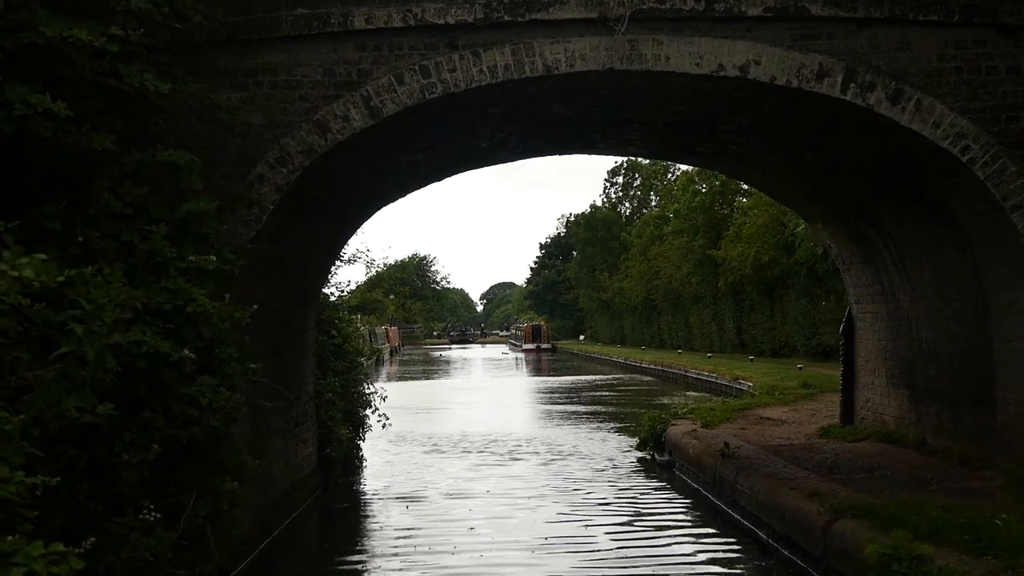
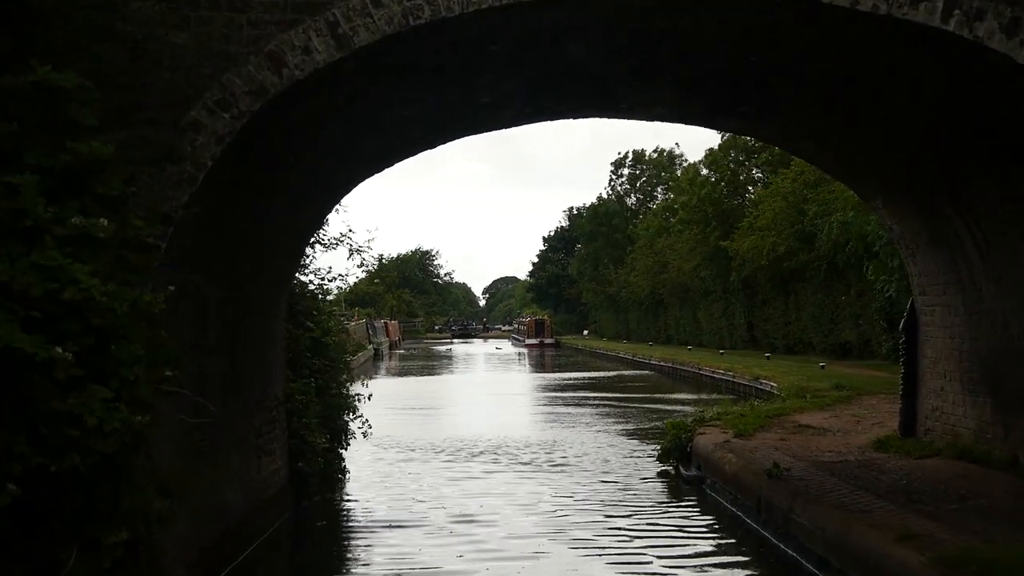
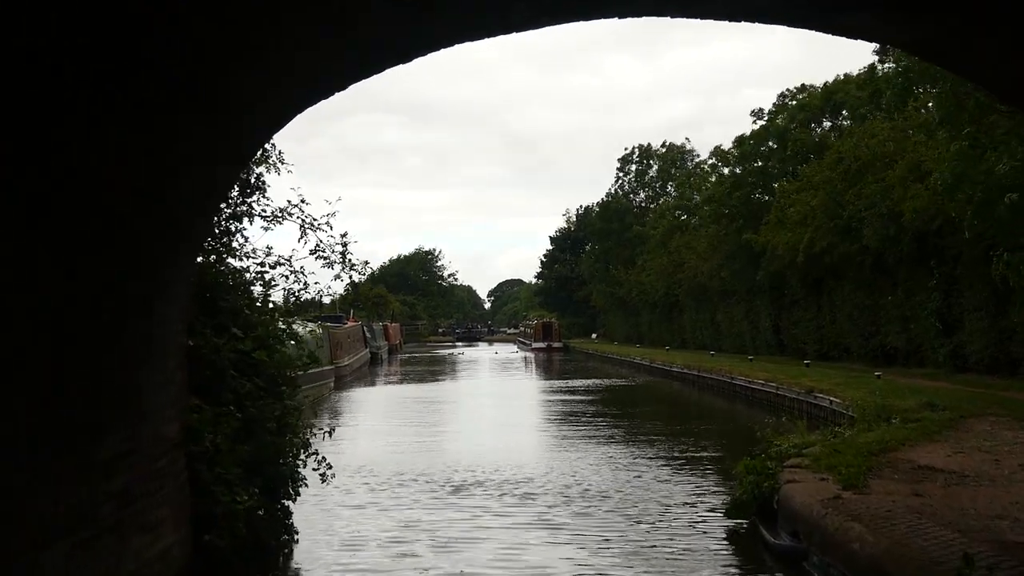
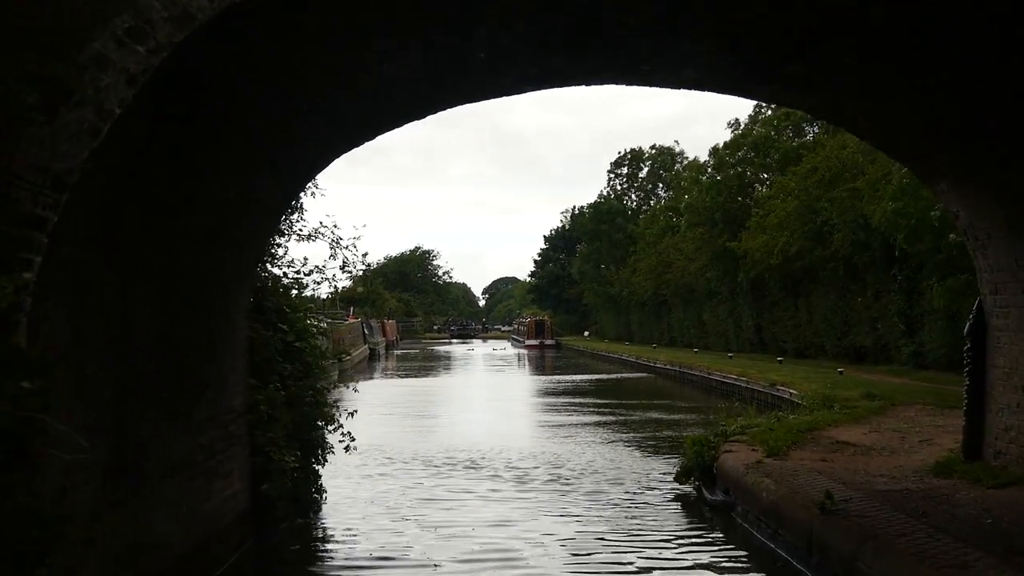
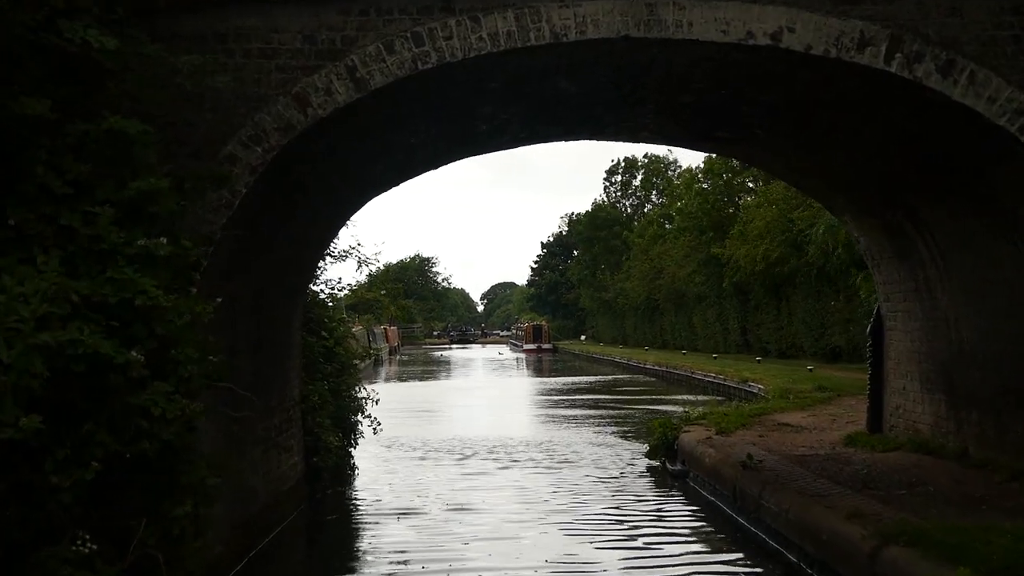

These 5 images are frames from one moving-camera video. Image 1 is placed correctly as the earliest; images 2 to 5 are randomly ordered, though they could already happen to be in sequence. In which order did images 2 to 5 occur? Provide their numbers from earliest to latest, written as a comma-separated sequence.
5, 2, 4, 3
